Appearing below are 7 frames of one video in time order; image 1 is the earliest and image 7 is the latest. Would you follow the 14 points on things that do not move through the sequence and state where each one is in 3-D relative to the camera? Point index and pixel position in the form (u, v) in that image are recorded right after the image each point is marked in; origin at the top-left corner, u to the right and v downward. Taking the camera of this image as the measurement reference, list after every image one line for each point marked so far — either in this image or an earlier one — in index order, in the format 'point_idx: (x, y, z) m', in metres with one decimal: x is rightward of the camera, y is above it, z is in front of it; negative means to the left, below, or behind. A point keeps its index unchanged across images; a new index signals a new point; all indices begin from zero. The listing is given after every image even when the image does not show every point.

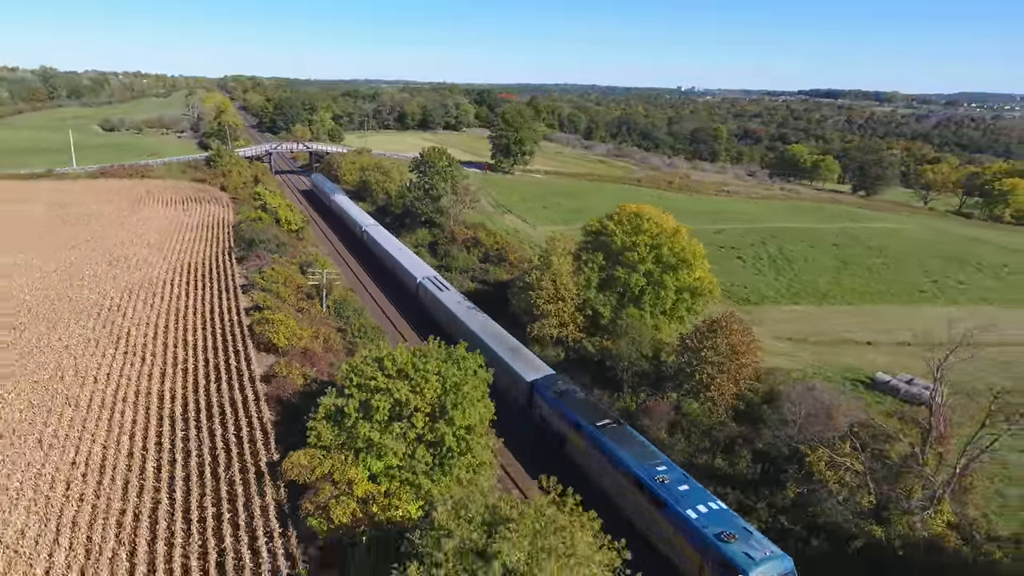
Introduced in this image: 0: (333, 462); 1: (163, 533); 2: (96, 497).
0: (-5.3, -5.1, +19.4) m
1: (-9.9, -6.7, +18.1) m
2: (-12.6, -6.2, +19.6) m
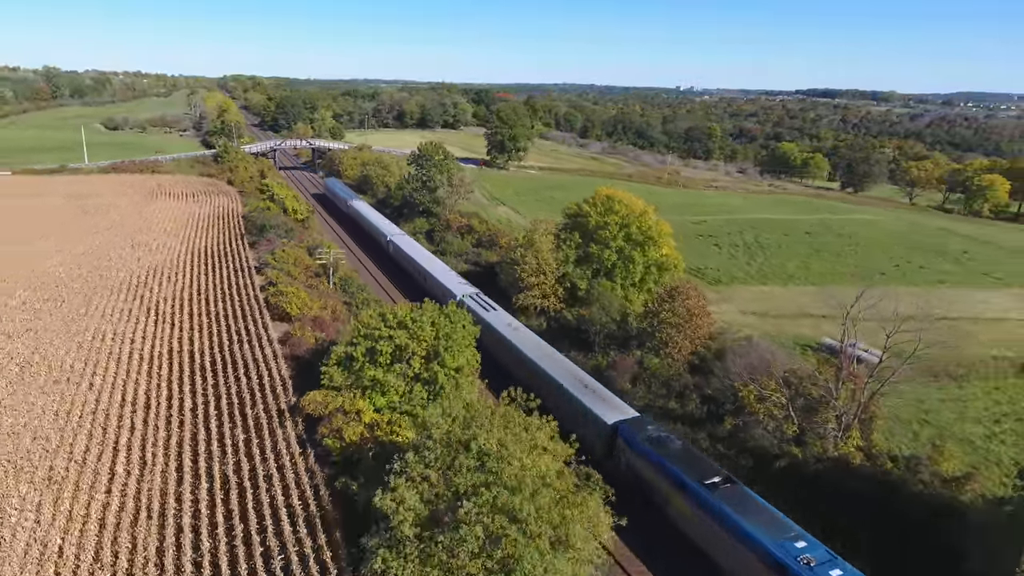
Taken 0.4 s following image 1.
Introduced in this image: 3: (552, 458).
0: (-6.0, -3.9, +23.2) m
1: (-10.5, -5.4, +21.9) m
2: (-13.3, -4.9, +23.3) m
3: (+0.9, -4.2, +17.0) m
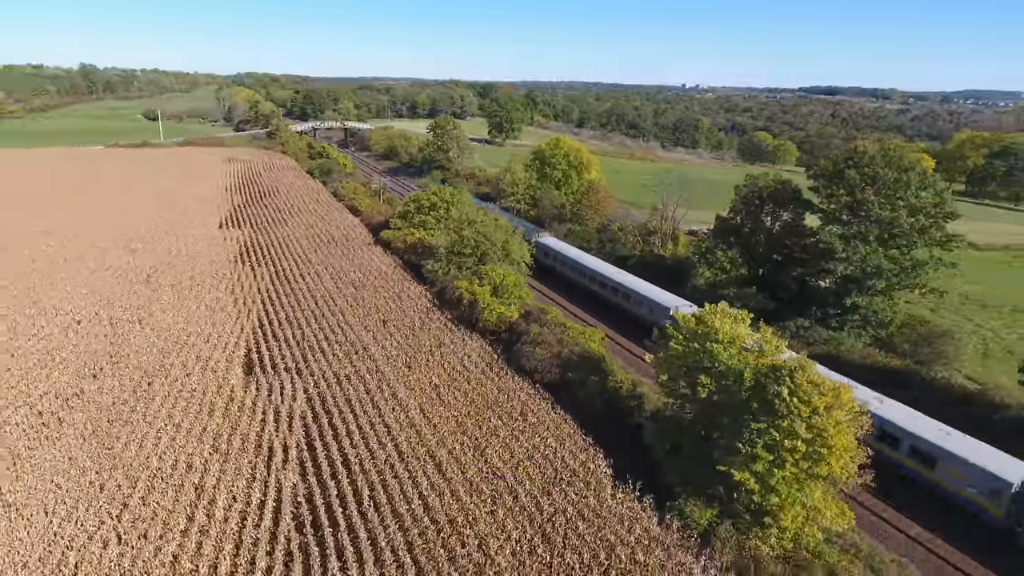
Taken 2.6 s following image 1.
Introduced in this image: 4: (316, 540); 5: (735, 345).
0: (-7.3, +4.0, +43.9) m
1: (-11.9, +2.4, +42.6) m
2: (-14.6, +2.9, +44.1) m
3: (-0.5, +3.6, +37.7) m
4: (-5.2, -6.6, +17.3) m
5: (+6.8, -1.7, +19.9) m
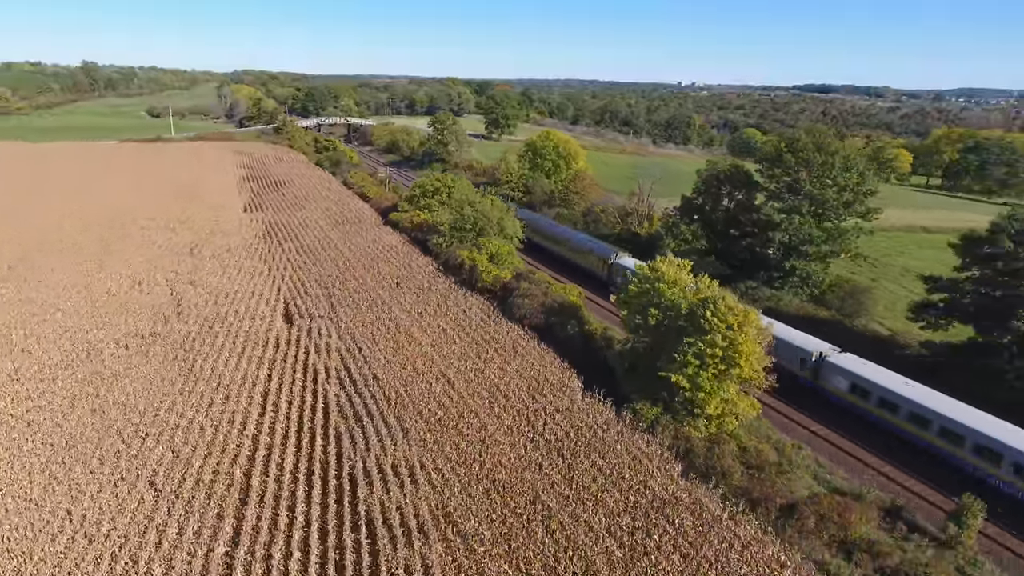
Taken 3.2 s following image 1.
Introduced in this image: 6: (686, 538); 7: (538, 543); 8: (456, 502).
0: (-7.7, +5.9, +49.5) m
1: (-12.3, +4.3, +48.3) m
2: (-15.0, +4.8, +49.7) m
3: (-0.9, +5.5, +43.3) m
4: (-5.5, -4.8, +23.0) m
5: (+6.5, +0.2, +25.6) m
6: (+4.8, -6.8, +17.7) m
7: (+0.7, -6.8, +17.4) m
8: (-1.6, -6.2, +19.0) m
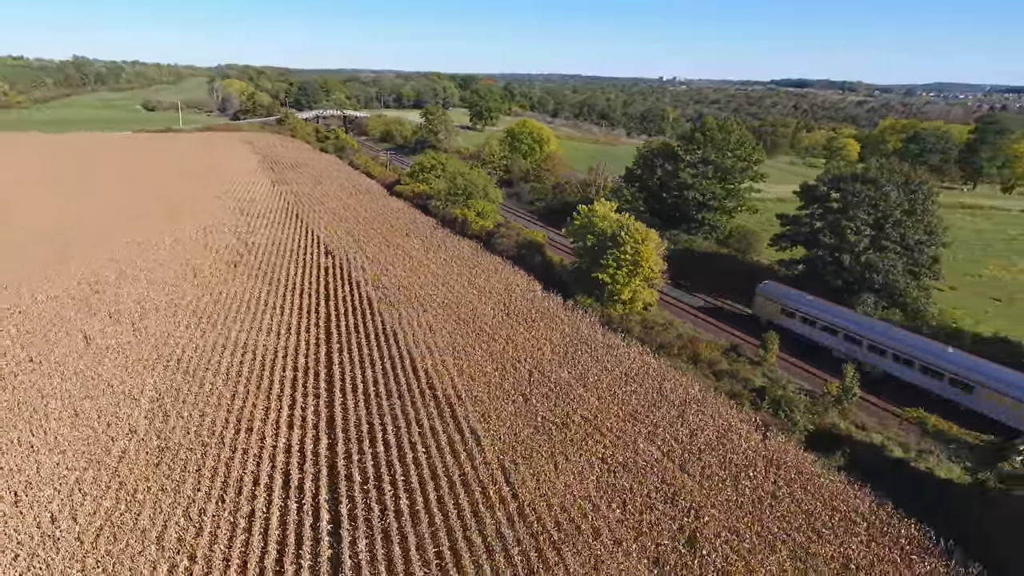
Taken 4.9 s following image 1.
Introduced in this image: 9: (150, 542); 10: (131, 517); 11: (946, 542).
0: (-9.4, +9.9, +61.0) m
1: (-14.0, +8.2, +59.6) m
2: (-16.7, +8.7, +61.0) m
3: (-2.5, +9.5, +55.0) m
4: (-6.5, -1.0, +34.6) m
5: (+5.4, +4.1, +37.5) m
6: (+4.0, -3.0, +29.6) m
7: (-0.1, -3.0, +29.2) m
8: (-2.5, -2.4, +30.8) m
9: (-10.3, -7.2, +18.3) m
10: (-11.3, -6.8, +19.1) m
11: (+12.9, -7.6, +19.1) m
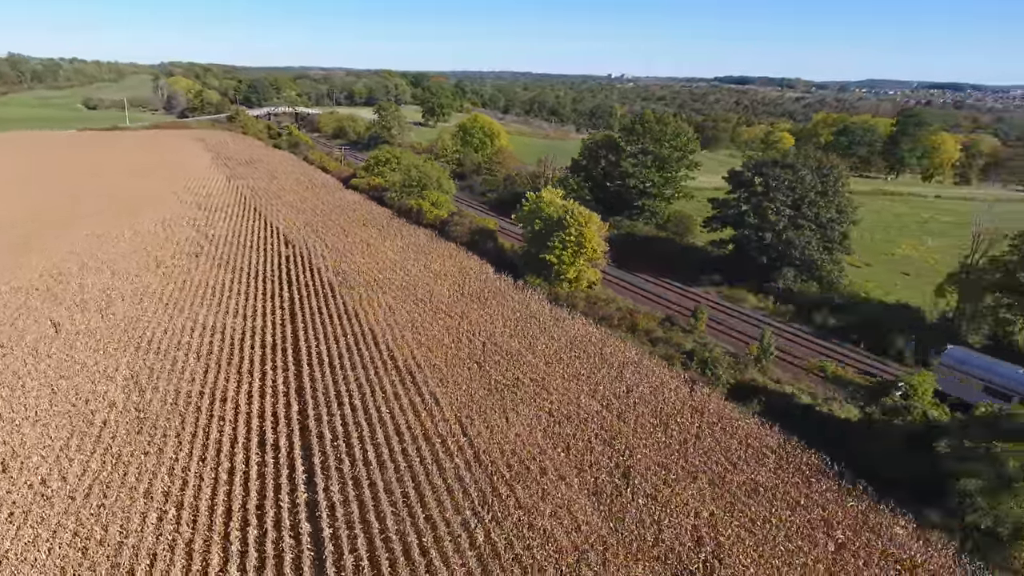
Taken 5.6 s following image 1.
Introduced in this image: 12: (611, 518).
0: (-14.1, +10.7, +62.7) m
1: (-18.5, +9.0, +61.0) m
2: (-21.3, +9.4, +62.2) m
3: (-6.7, +10.5, +57.2) m
4: (-9.1, -0.1, +36.6) m
5: (+2.5, +5.2, +40.3) m
6: (+1.7, -1.9, +32.3) m
7: (-2.3, -2.0, +31.6) m
8: (-4.8, -1.4, +33.0) m
9: (-11.6, -6.4, +20.1) m
10: (-12.7, -6.1, +20.8) m
11: (+11.5, -6.3, +22.5) m
12: (+3.0, -7.0, +19.5) m
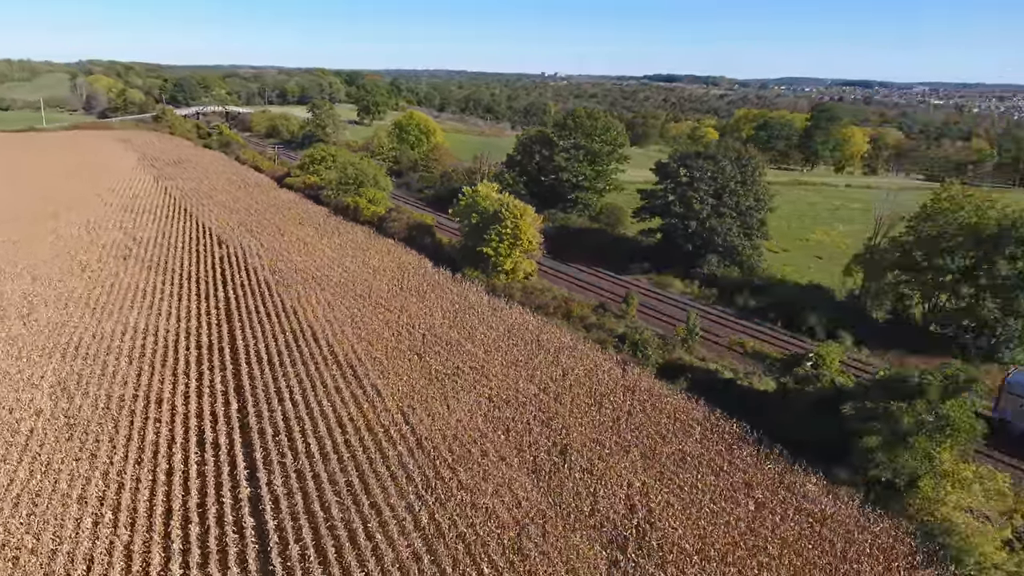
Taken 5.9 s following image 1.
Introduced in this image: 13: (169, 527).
0: (-20.2, +10.7, +62.0) m
1: (-24.4, +8.8, +59.9) m
2: (-27.3, +9.2, +60.9) m
3: (-12.3, +10.7, +57.1) m
4: (-12.6, 0.0, +36.4) m
5: (-1.6, +5.7, +41.1) m
6: (-1.4, -1.4, +33.1) m
7: (-5.4, -1.7, +32.1) m
8: (-7.9, -1.2, +33.3) m
9: (-13.4, -6.4, +19.8) m
10: (-14.6, -6.1, +20.5) m
11: (+9.3, -5.6, +24.2) m
12: (+1.2, -6.5, +20.6) m
13: (-10.2, -7.0, +19.1) m
